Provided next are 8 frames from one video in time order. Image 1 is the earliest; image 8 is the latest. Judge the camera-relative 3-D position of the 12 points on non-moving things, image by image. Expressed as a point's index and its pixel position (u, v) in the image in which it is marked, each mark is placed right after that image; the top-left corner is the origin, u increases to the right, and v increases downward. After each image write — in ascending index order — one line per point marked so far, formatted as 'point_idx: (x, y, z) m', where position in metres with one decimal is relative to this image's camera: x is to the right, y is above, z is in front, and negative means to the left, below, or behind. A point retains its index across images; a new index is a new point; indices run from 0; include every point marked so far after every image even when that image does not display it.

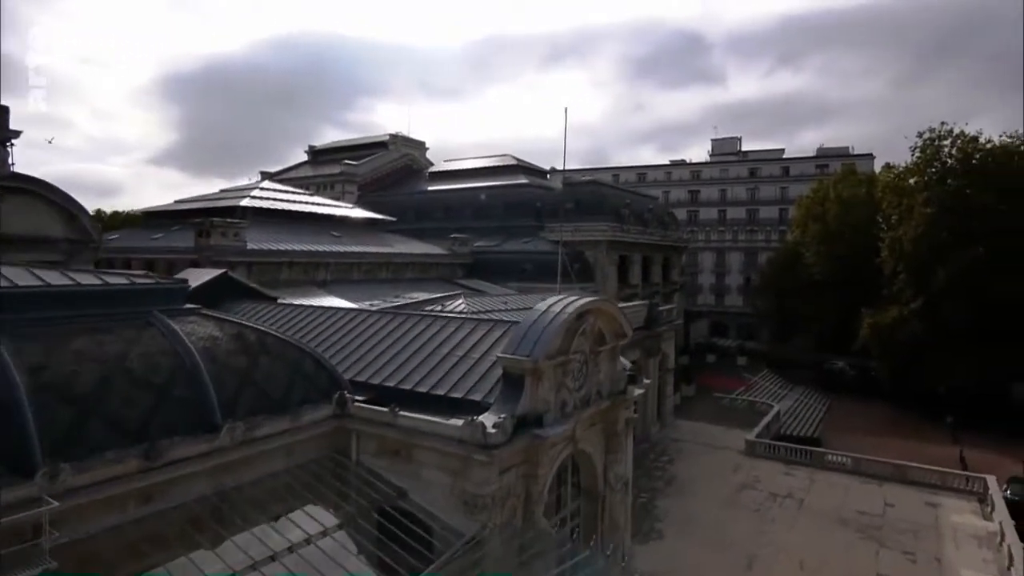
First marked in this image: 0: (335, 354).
0: (-3.8, -1.4, +12.8) m
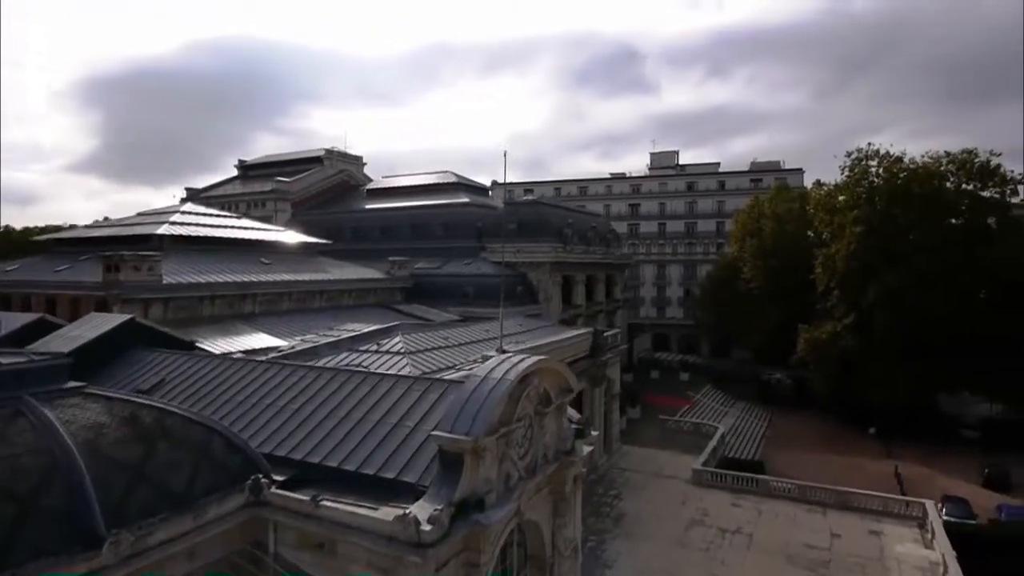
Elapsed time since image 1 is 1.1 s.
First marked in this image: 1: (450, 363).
0: (-4.9, -2.5, +11.5) m
1: (-2.0, -2.4, +19.1) m
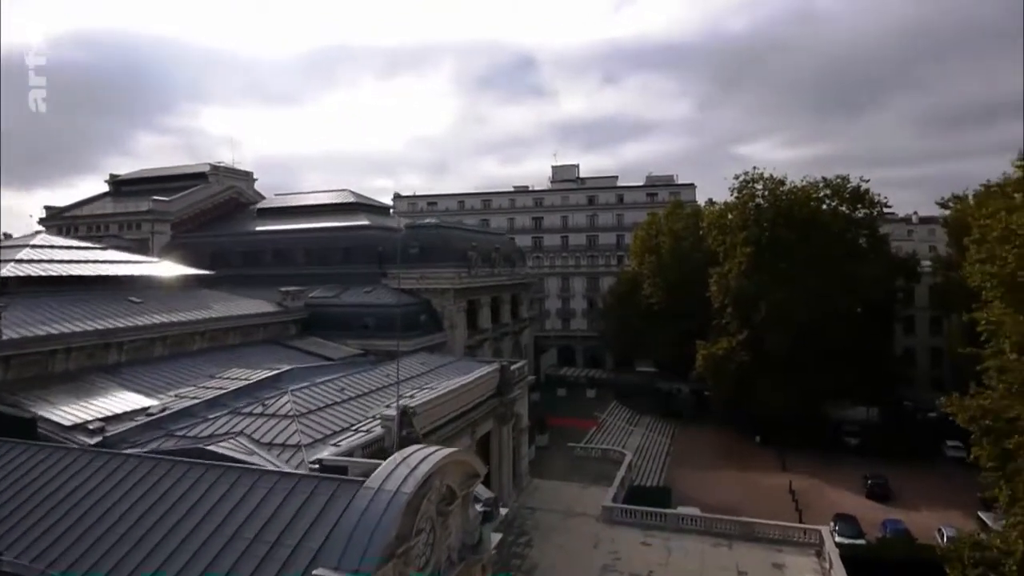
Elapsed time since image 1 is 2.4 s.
0: (-6.6, -4.1, +9.6) m
1: (-4.9, -3.9, +17.6) m
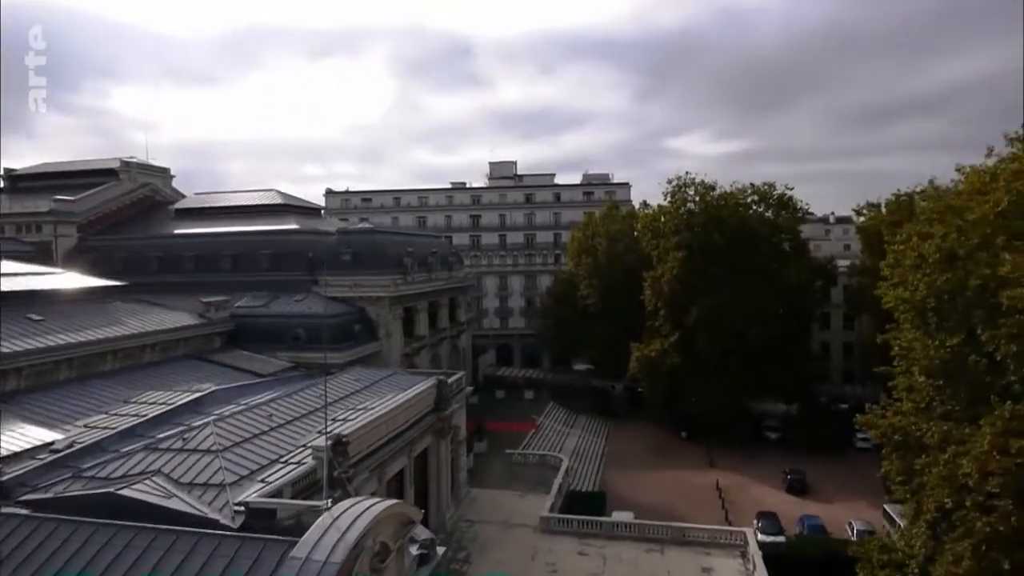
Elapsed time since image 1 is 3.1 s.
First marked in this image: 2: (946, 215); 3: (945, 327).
0: (-7.5, -5.0, +8.8) m
1: (-6.7, -4.7, +16.9) m
2: (+11.8, +1.9, +16.4) m
3: (+11.1, -1.0, +15.4) m
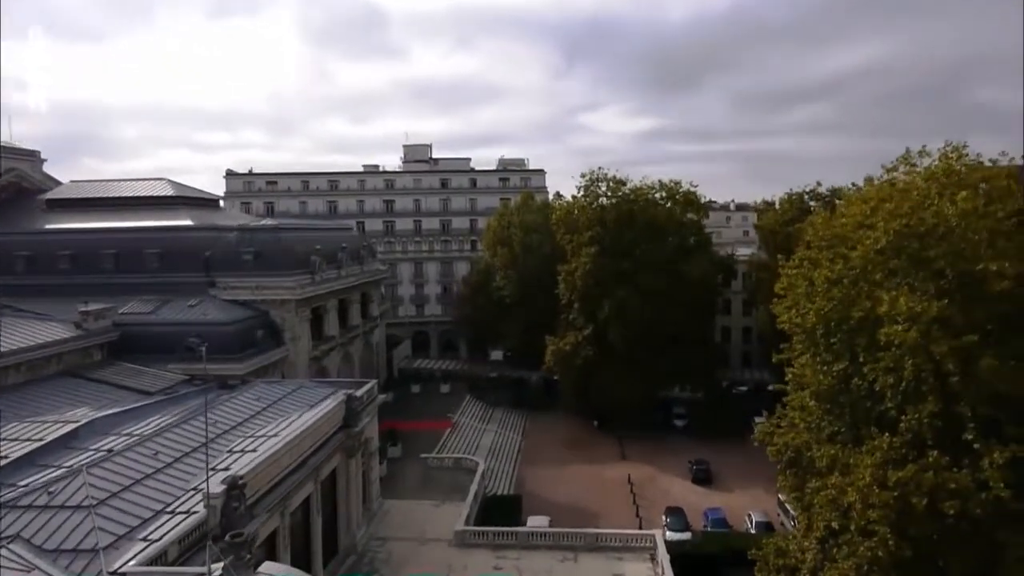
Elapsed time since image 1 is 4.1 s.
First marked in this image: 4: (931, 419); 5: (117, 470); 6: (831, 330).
0: (-8.8, -6.1, +7.3) m
1: (-9.0, -5.5, +15.5) m
2: (+9.3, +1.2, +17.1) m
3: (+8.8, -1.7, +16.2) m
4: (+9.5, -3.1, +13.3) m
5: (-10.6, -4.9, +16.2) m
6: (+8.7, -1.2, +16.2) m
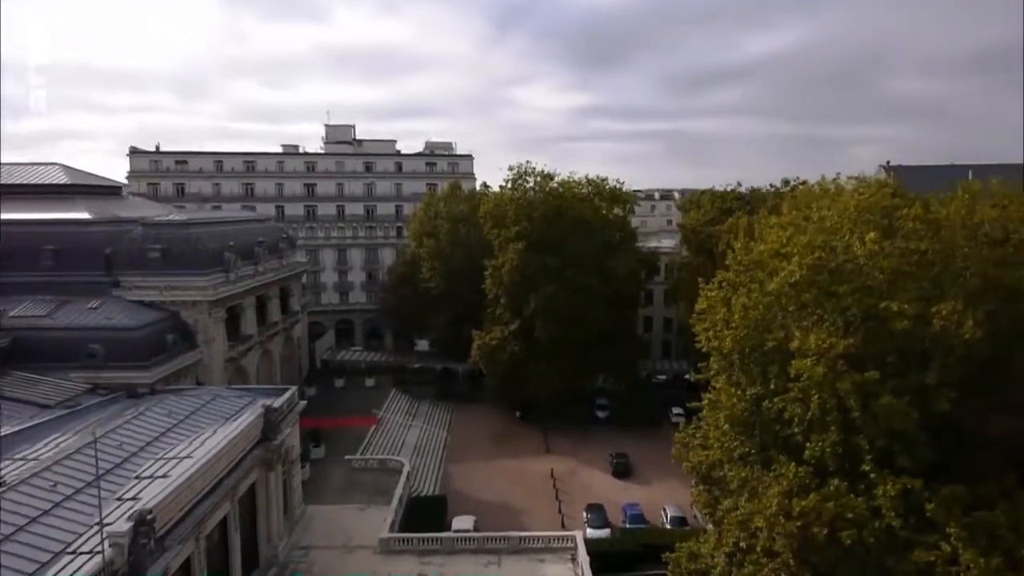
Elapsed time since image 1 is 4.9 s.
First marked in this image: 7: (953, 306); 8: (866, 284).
0: (-9.7, -7.1, +6.5) m
1: (-10.9, -6.1, +14.6) m
2: (+7.1, +0.5, +18.2) m
3: (+6.7, -2.4, +17.3) m
4: (+7.8, -3.9, +14.6) m
5: (-12.5, -5.6, +15.1) m
6: (+6.6, -1.9, +17.3) m
7: (+10.2, -0.6, +13.8) m
8: (+9.0, 0.0, +15.4) m
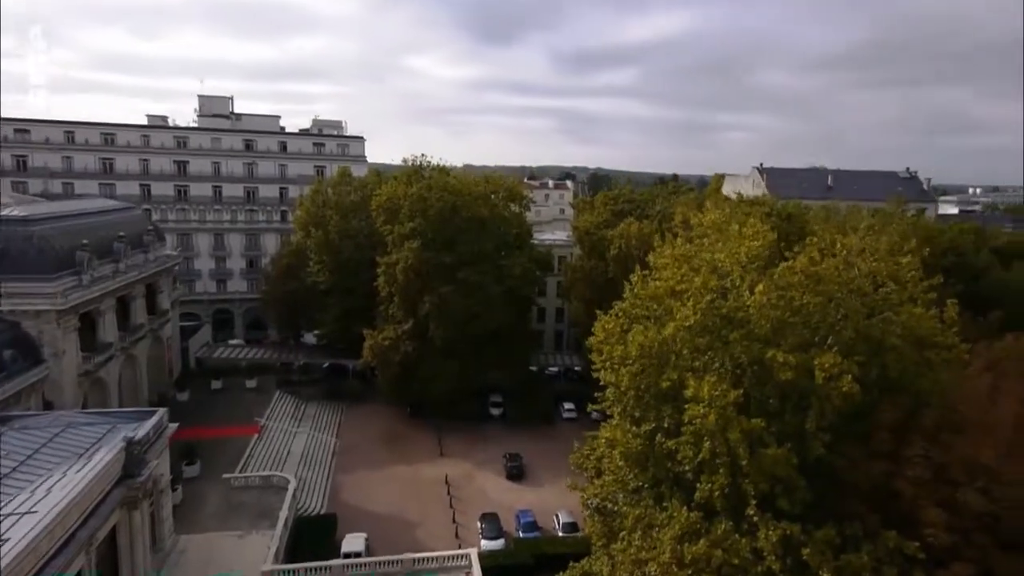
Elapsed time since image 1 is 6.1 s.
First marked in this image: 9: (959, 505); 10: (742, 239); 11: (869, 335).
0: (-10.6, -8.5, +4.5) m
1: (-13.2, -7.2, +12.1) m
2: (+4.1, -0.5, +18.6) m
3: (+3.7, -3.5, +17.7) m
4: (+5.3, -5.1, +15.3) m
5: (-14.8, -6.6, +12.4) m
6: (+3.7, -2.9, +17.7) m
7: (+7.8, -1.8, +14.9) m
8: (+6.4, -1.1, +16.1) m
9: (+10.5, -5.1, +14.3) m
10: (+7.5, +1.6, +19.7) m
11: (+9.5, -1.3, +16.1) m
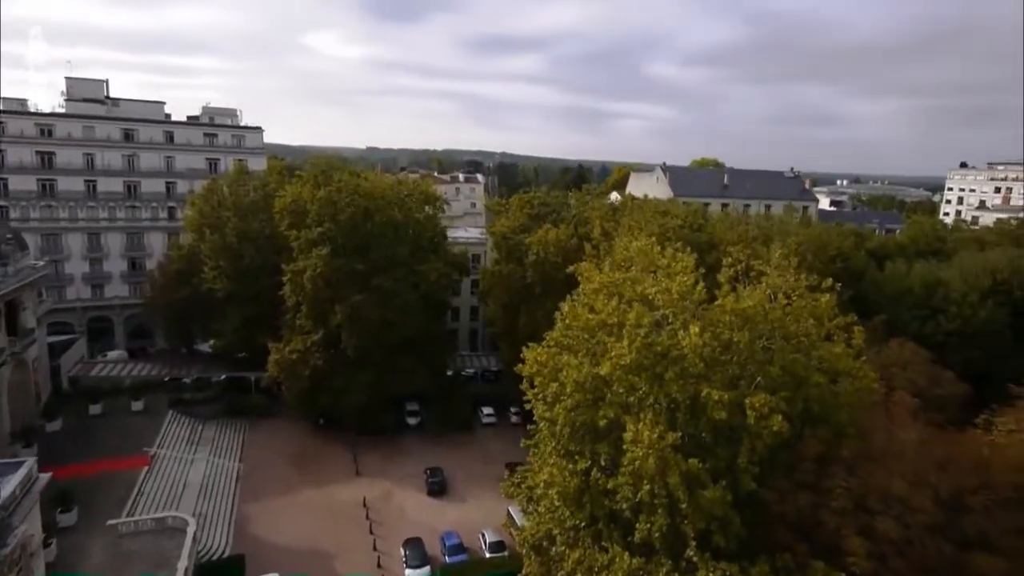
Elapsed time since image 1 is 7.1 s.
0: (-10.3, -10.0, +2.1) m
1: (-14.0, -8.6, +9.2) m
2: (+2.0, -1.4, +18.1) m
3: (+1.8, -4.4, +17.2) m
4: (+3.7, -6.1, +15.1) m
5: (-15.7, -8.0, +9.2) m
6: (+1.8, -3.9, +17.2) m
7: (+6.3, -2.8, +15.0) m
8: (+4.6, -2.1, +16.0) m
9: (+9.0, -6.0, +14.9) m
10: (+5.2, +0.7, +19.6) m
11: (+7.8, -2.2, +16.5) m
